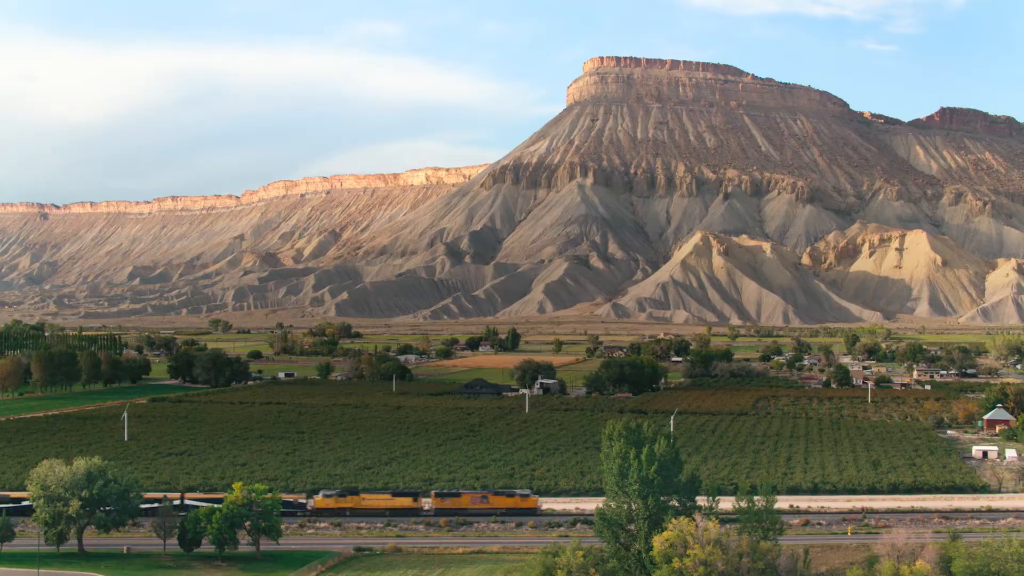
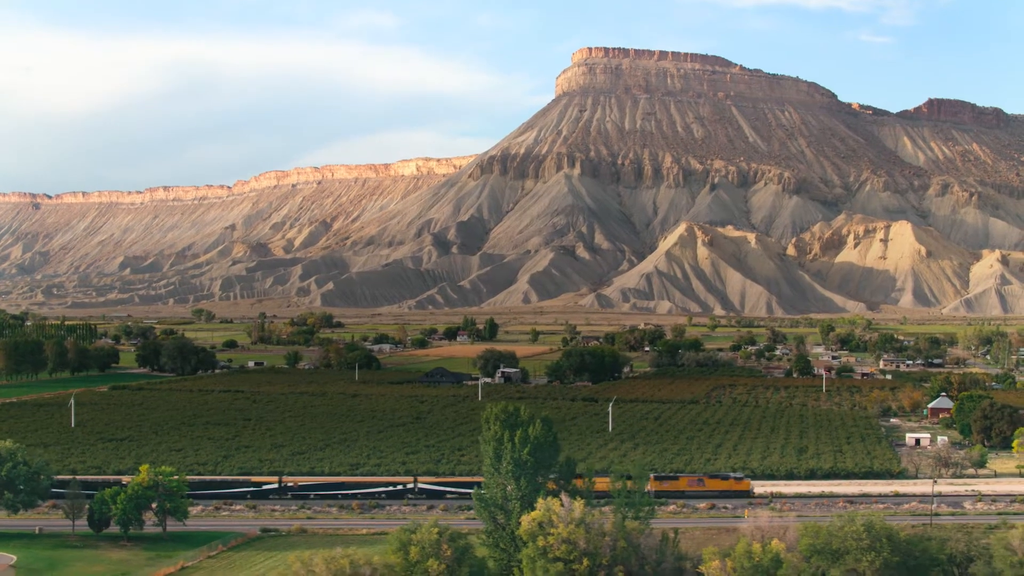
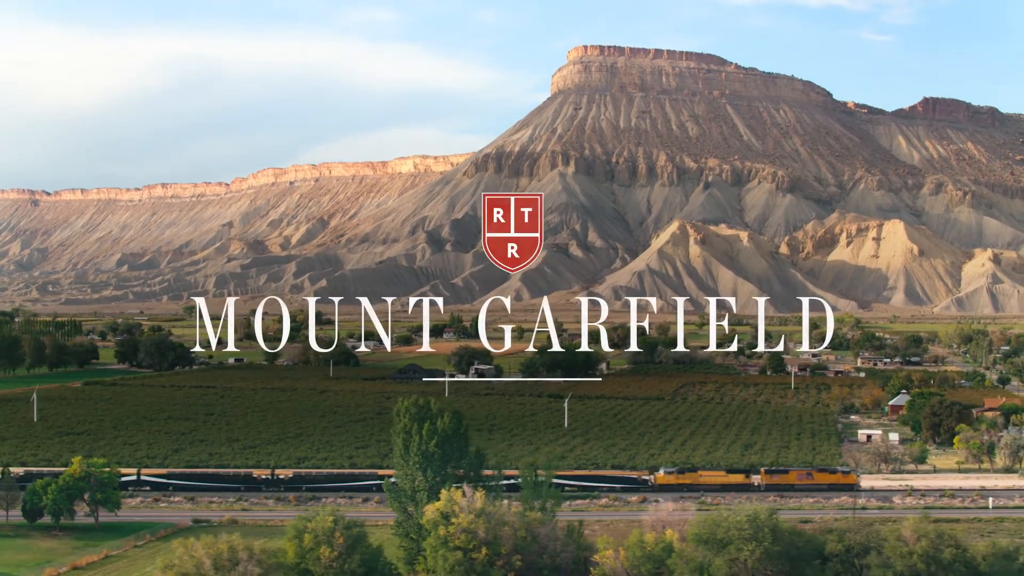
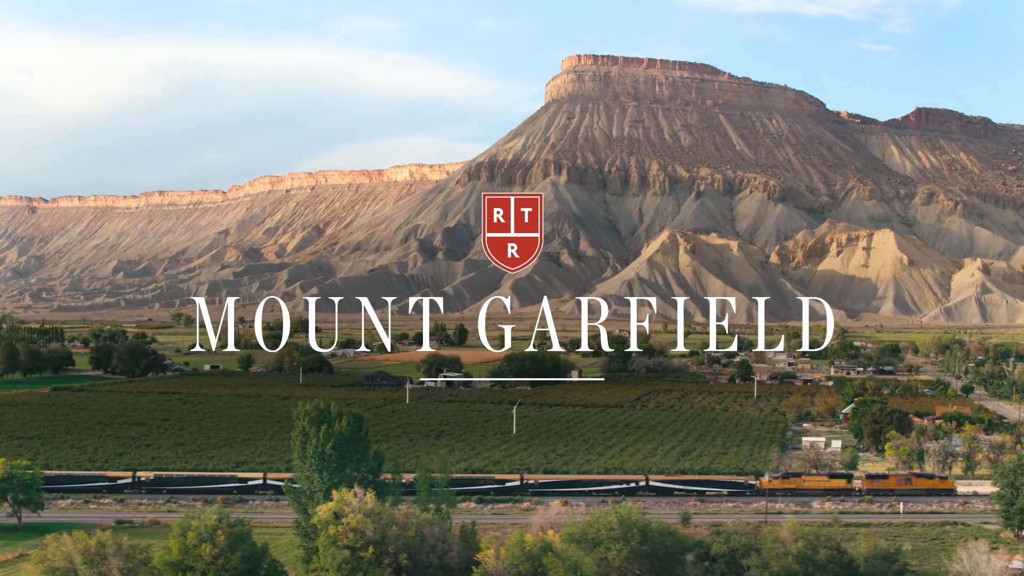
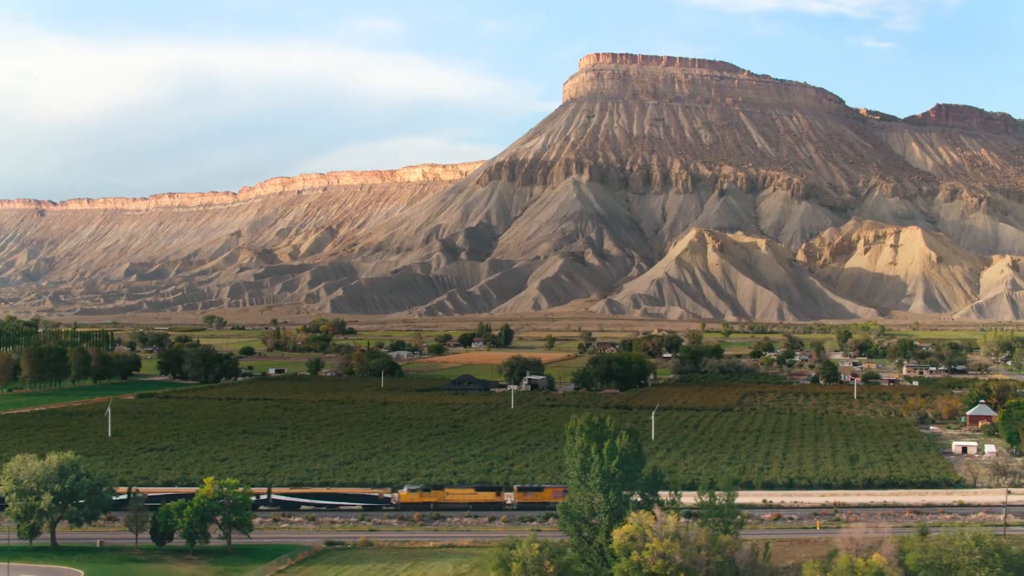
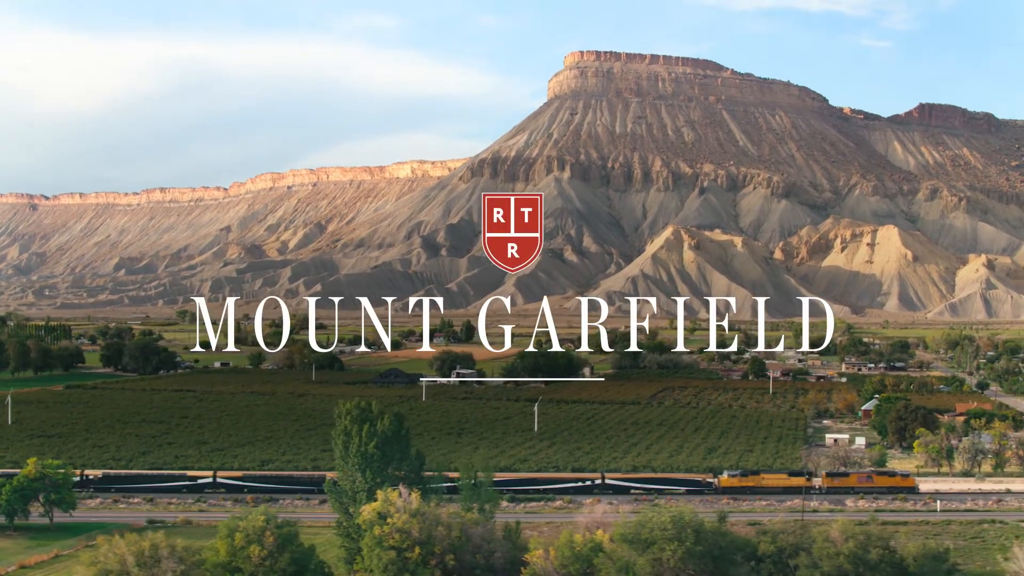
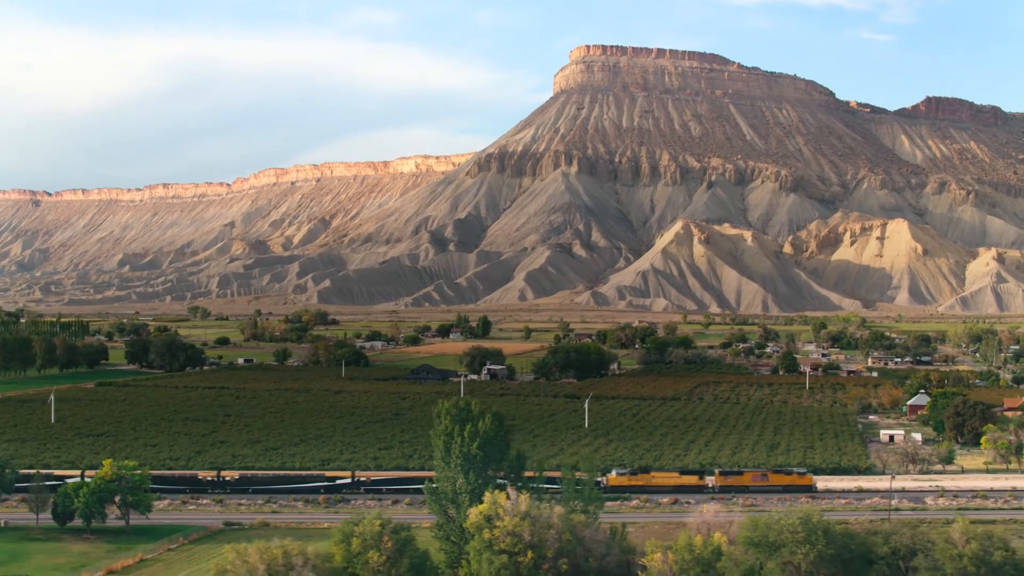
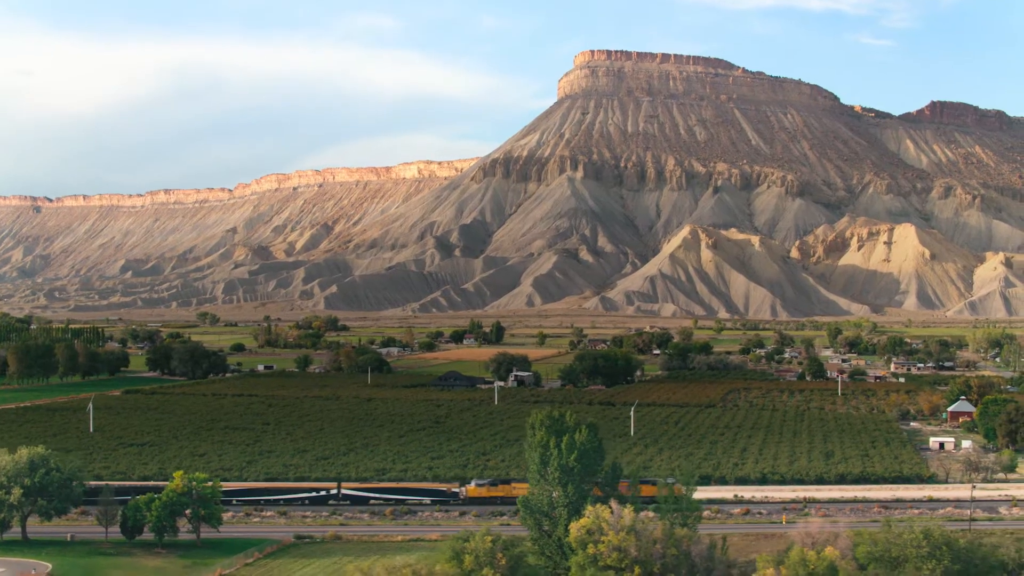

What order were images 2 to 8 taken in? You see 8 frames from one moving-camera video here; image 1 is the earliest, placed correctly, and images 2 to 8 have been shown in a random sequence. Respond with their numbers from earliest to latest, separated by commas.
5, 8, 2, 7, 3, 6, 4
